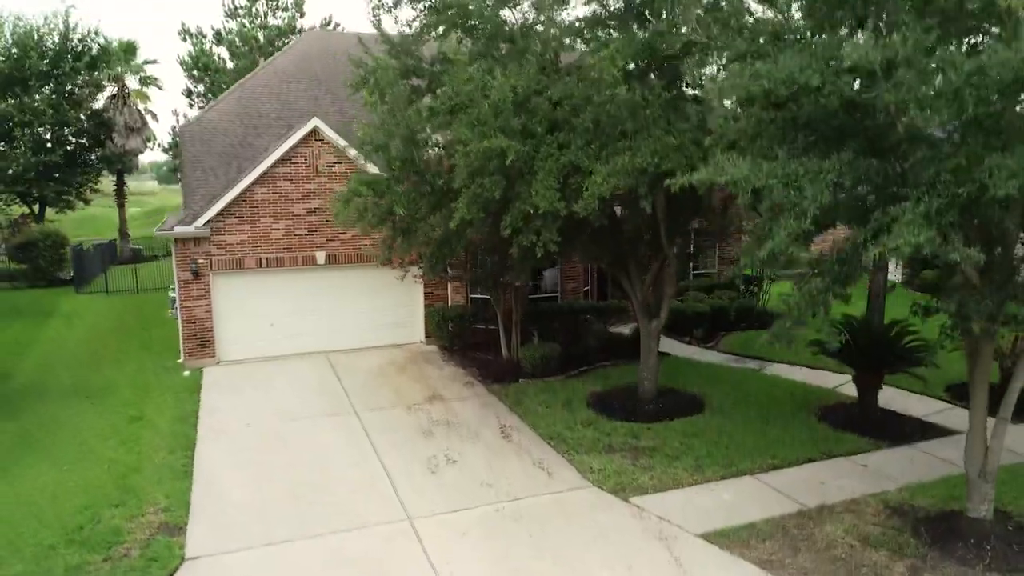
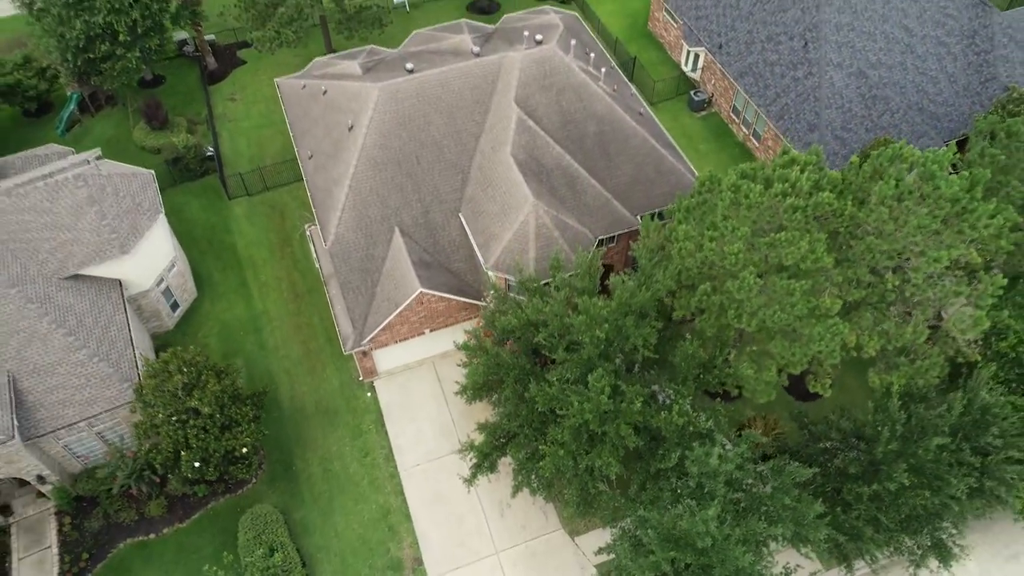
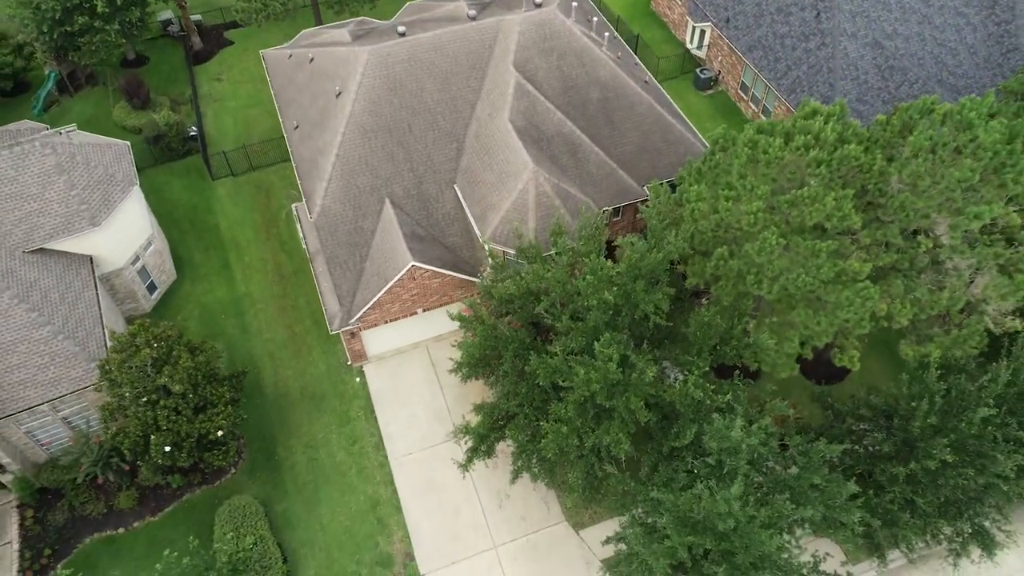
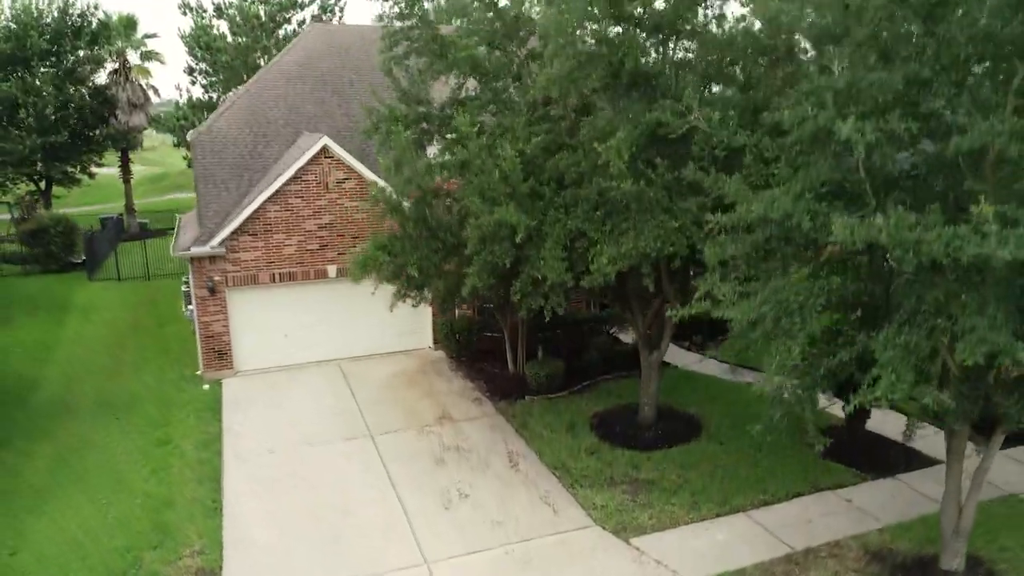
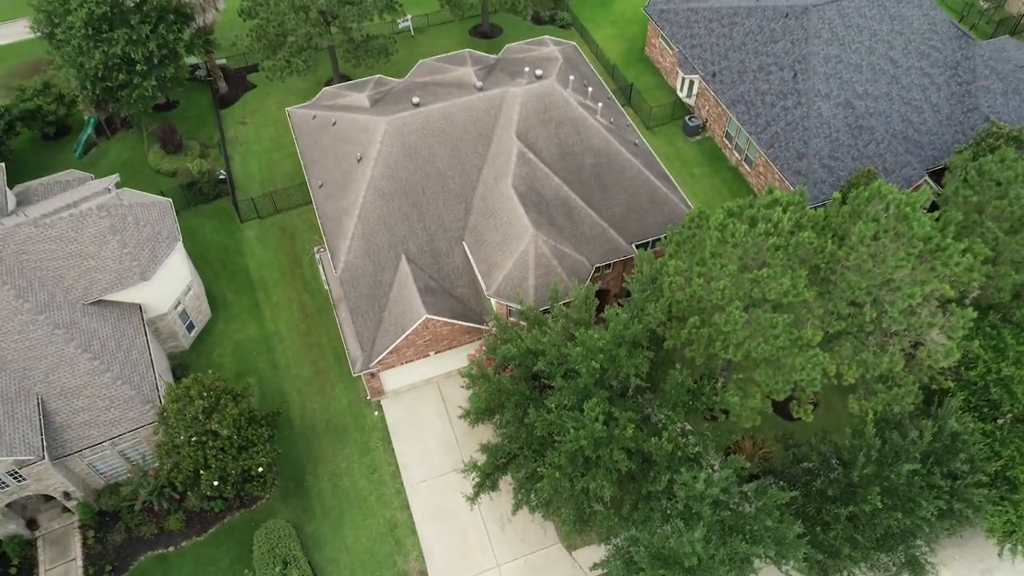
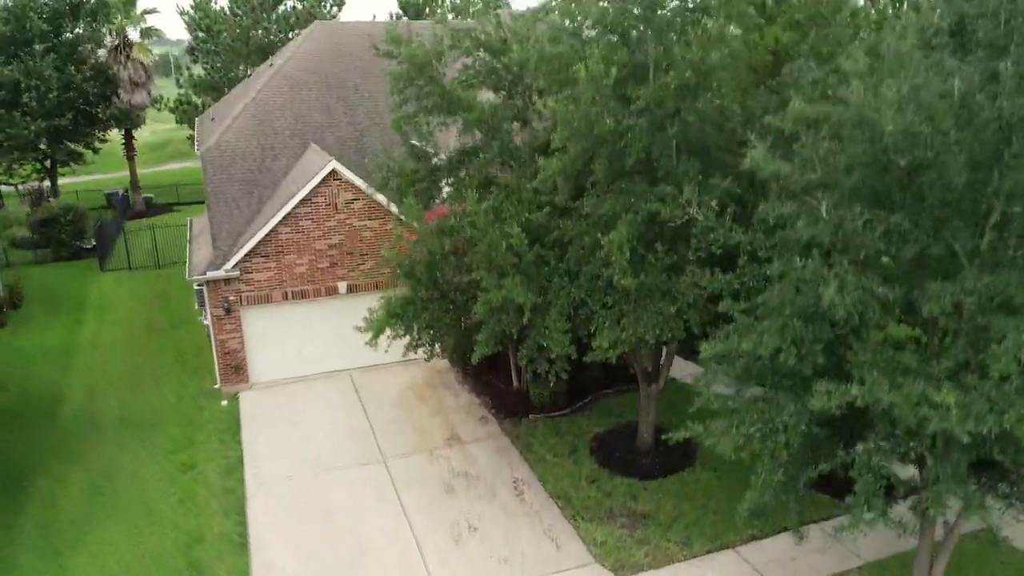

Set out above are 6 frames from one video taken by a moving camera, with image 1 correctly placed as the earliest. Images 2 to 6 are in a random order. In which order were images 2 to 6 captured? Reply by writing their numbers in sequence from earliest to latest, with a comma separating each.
4, 6, 3, 2, 5
